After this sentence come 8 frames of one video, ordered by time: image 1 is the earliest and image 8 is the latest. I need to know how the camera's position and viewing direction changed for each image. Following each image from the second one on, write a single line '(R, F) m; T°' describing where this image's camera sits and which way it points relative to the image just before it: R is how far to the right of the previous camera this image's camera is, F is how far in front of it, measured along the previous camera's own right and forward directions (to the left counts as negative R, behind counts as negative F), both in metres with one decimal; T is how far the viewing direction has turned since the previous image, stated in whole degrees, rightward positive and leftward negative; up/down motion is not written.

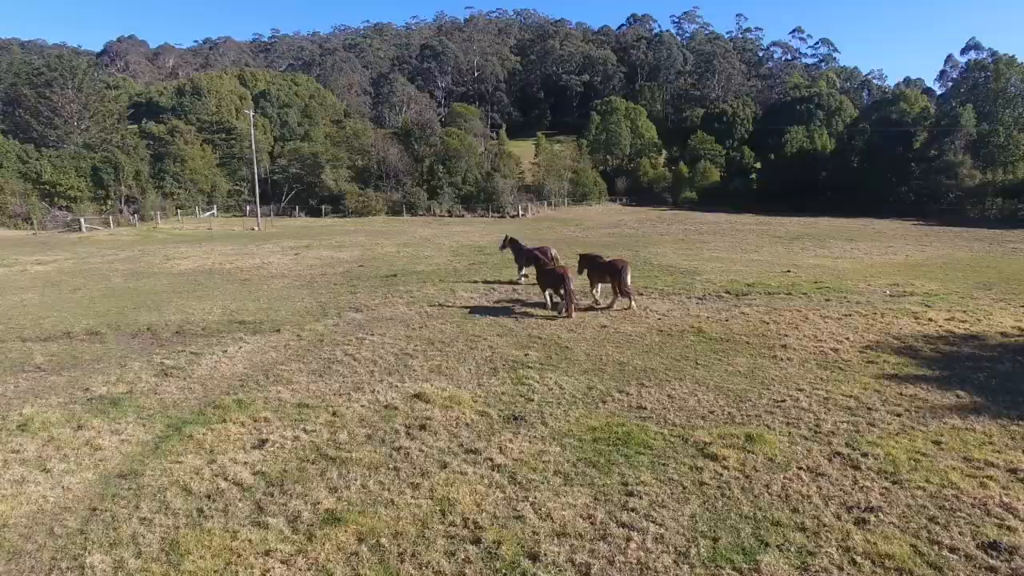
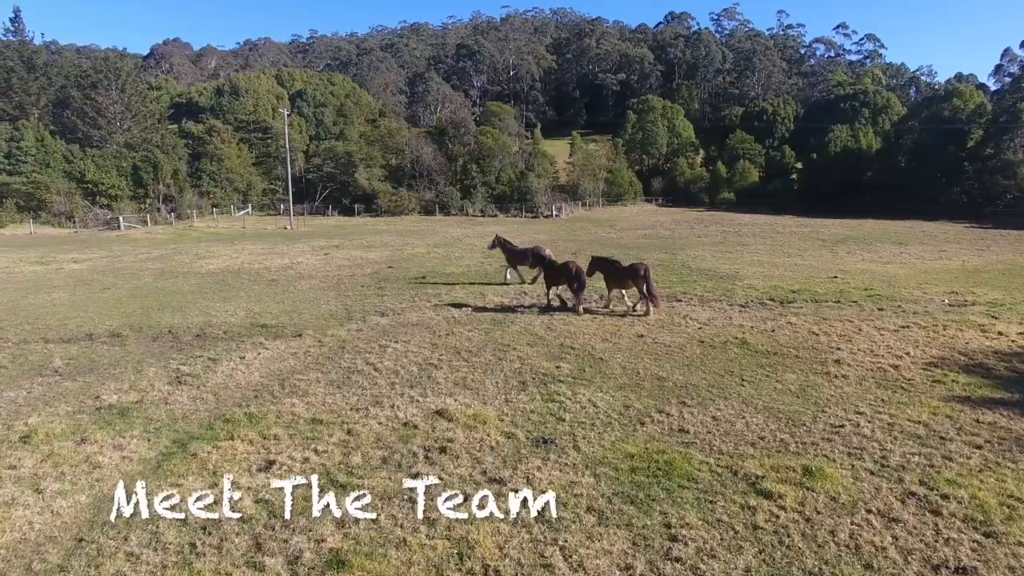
(0.0, +0.6) m; -3°
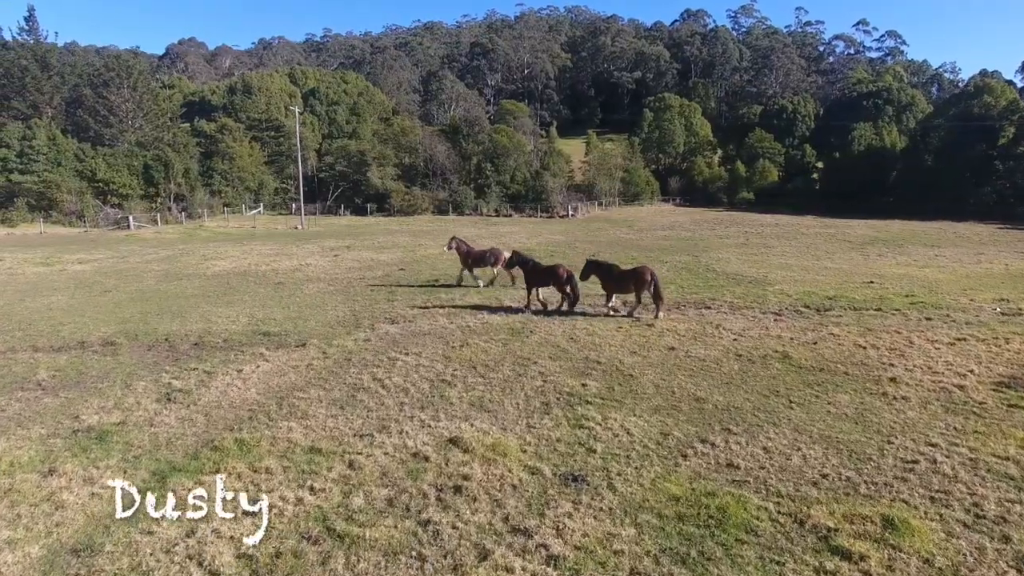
(-0.1, +0.8) m; -1°
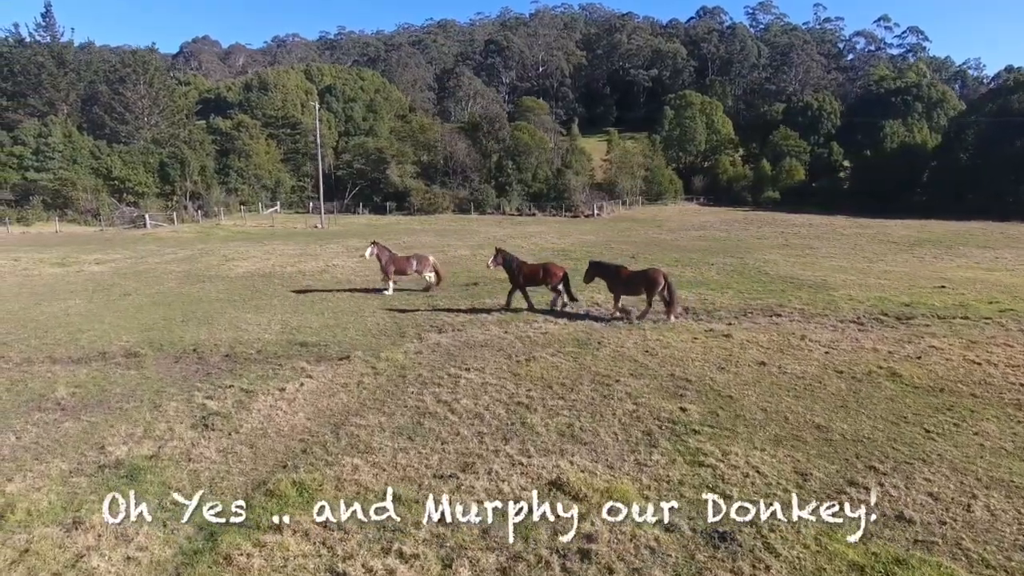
(-0.8, +1.1) m; -1°
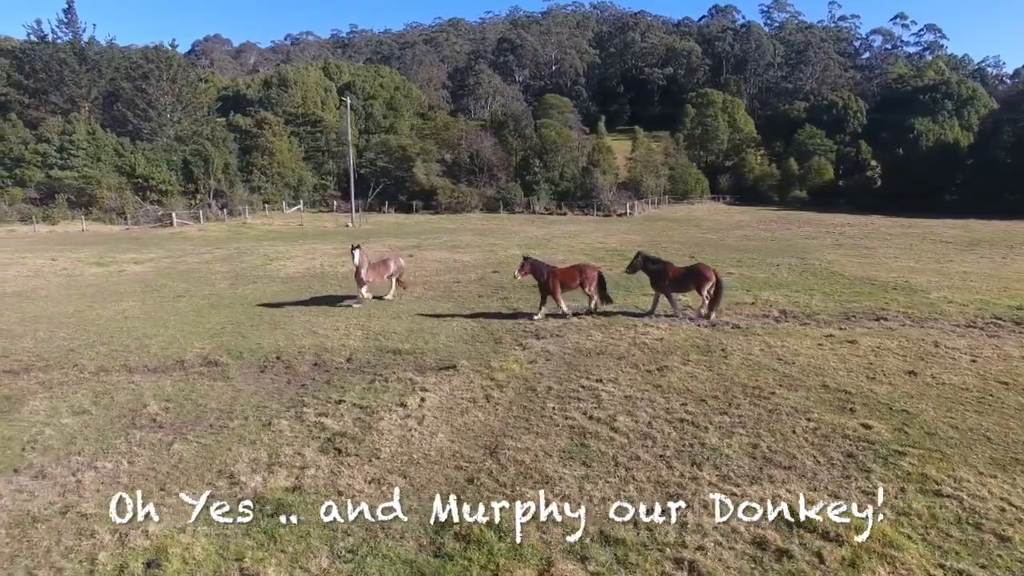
(-1.5, +0.8) m; 0°
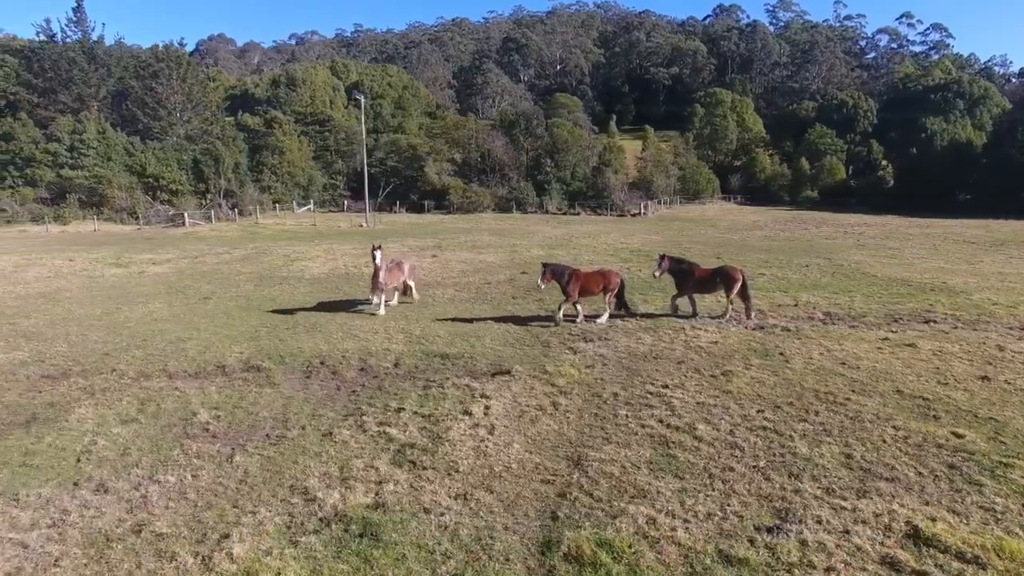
(-0.7, +0.3) m; 0°
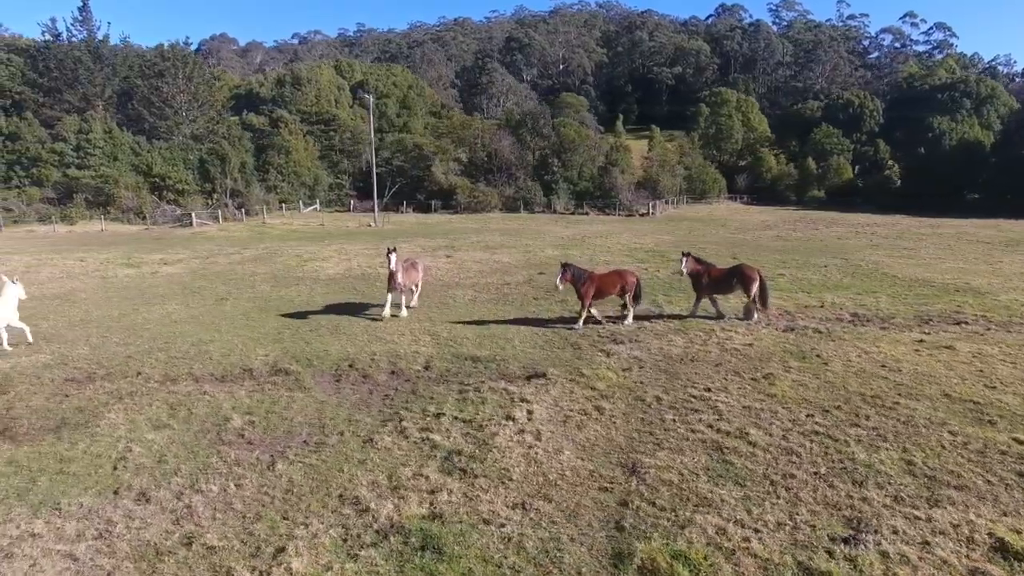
(-0.4, +0.2) m; 0°
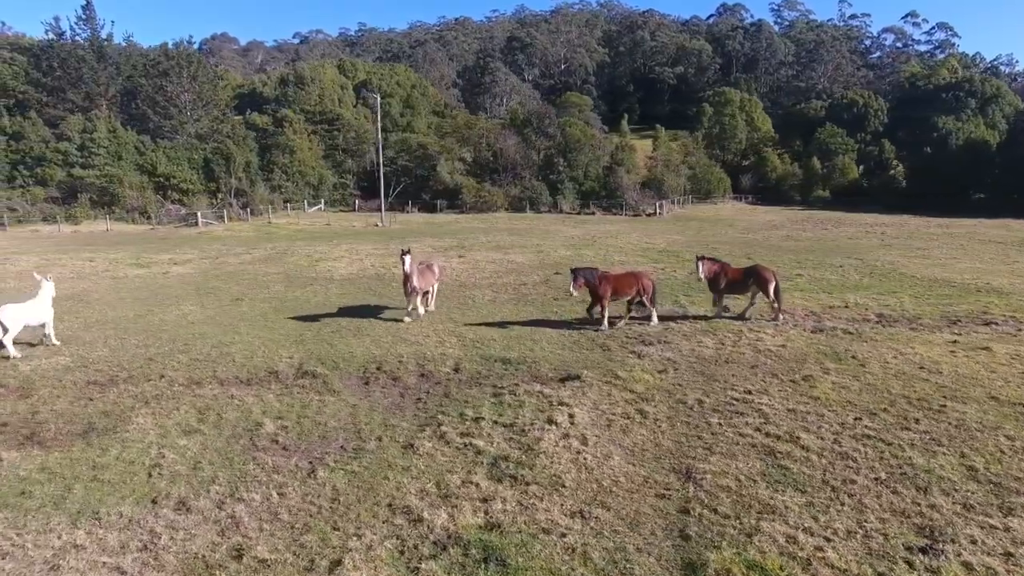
(-0.4, +0.2) m; 0°
